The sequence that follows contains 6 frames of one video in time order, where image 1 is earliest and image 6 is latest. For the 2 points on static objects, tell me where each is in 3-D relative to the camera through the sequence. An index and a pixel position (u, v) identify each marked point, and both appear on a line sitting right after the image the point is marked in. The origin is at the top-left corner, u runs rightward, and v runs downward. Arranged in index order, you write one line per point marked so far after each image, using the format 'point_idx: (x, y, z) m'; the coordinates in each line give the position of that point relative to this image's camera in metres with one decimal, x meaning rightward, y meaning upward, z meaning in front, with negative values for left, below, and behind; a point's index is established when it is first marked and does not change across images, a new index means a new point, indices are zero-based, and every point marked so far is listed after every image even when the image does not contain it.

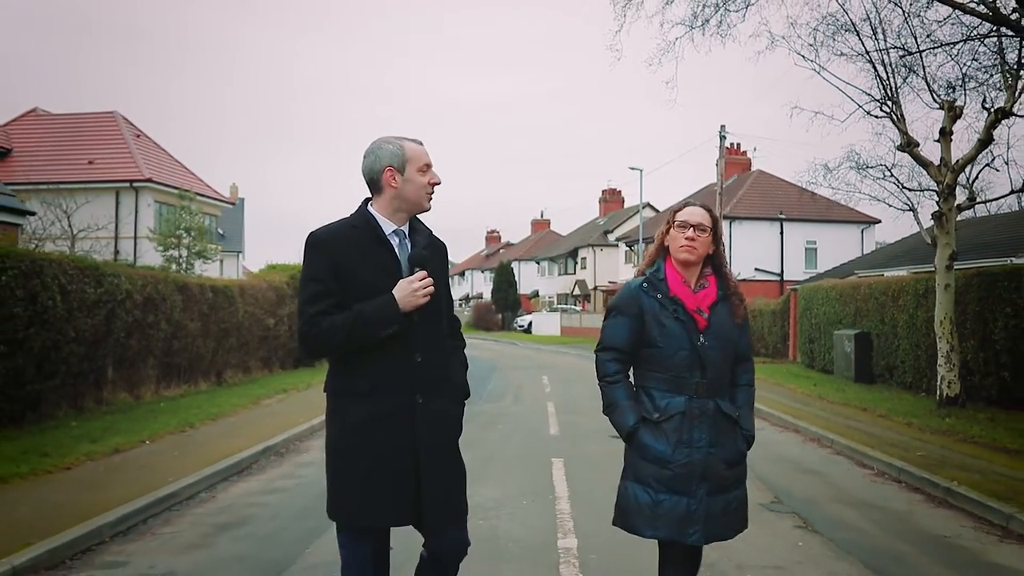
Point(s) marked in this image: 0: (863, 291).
0: (+8.0, -0.2, +19.8) m
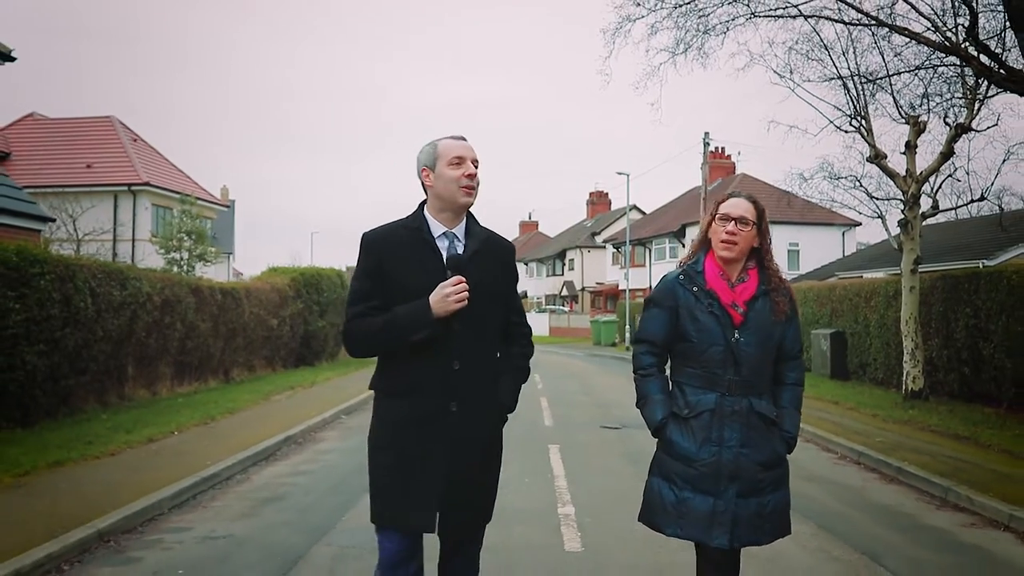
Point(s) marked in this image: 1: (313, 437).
0: (+7.8, -0.2, +20.7) m
1: (-2.3, -1.7, +9.8) m
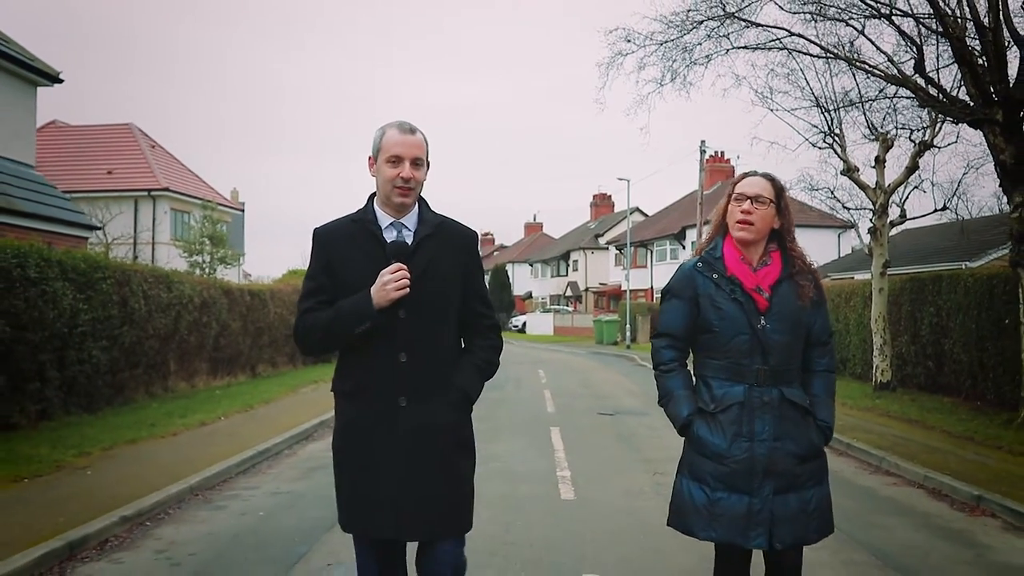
0: (+7.9, -0.3, +20.9) m
1: (-2.2, -1.7, +10.0) m
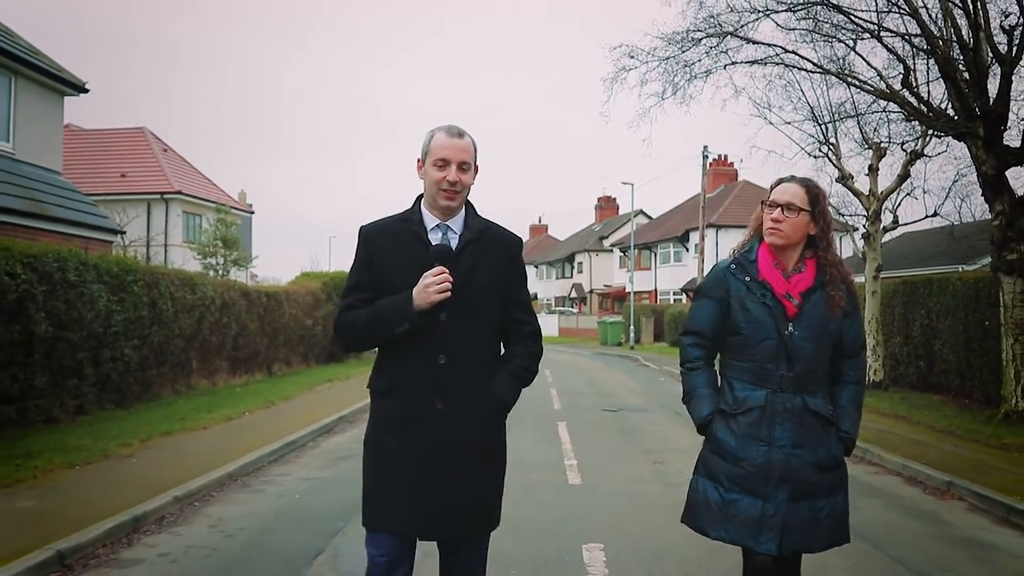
0: (+8.2, -0.3, +21.4) m
1: (-2.0, -1.7, +10.5) m
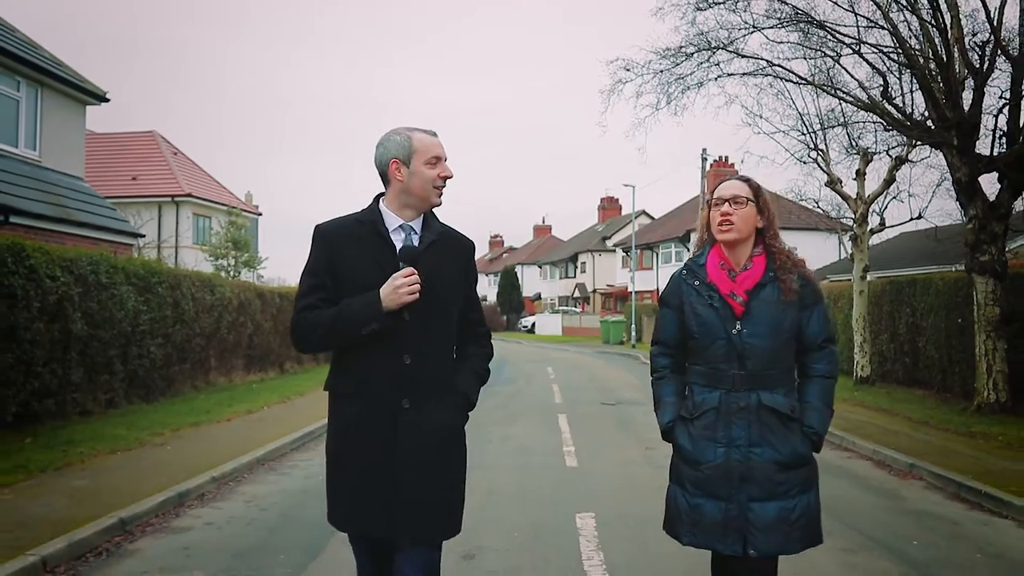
0: (+8.1, -0.3, +21.3) m
1: (-2.1, -1.7, +10.6) m
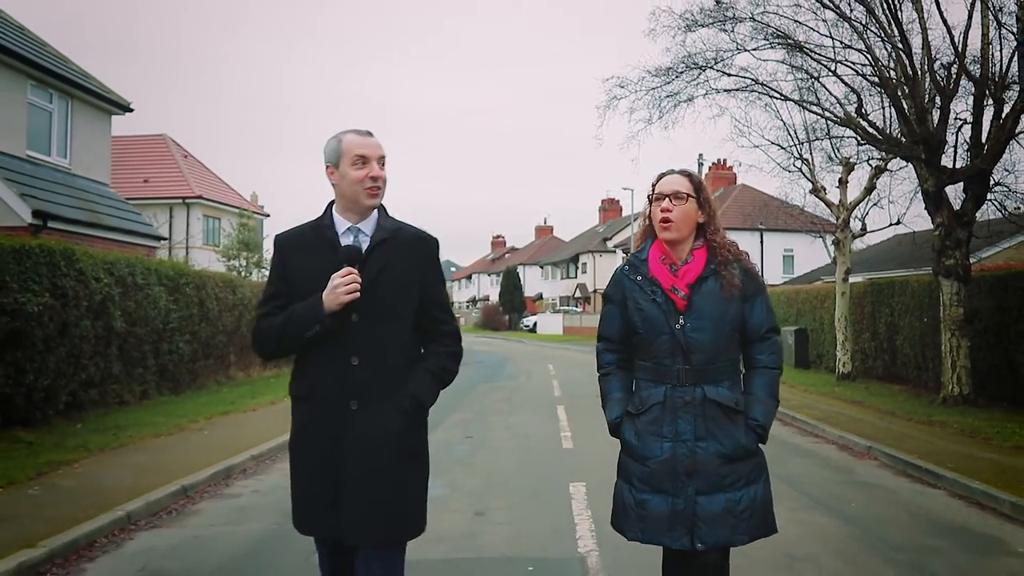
0: (+8.0, -0.3, +22.1) m
1: (-2.3, -1.8, +11.4) m
